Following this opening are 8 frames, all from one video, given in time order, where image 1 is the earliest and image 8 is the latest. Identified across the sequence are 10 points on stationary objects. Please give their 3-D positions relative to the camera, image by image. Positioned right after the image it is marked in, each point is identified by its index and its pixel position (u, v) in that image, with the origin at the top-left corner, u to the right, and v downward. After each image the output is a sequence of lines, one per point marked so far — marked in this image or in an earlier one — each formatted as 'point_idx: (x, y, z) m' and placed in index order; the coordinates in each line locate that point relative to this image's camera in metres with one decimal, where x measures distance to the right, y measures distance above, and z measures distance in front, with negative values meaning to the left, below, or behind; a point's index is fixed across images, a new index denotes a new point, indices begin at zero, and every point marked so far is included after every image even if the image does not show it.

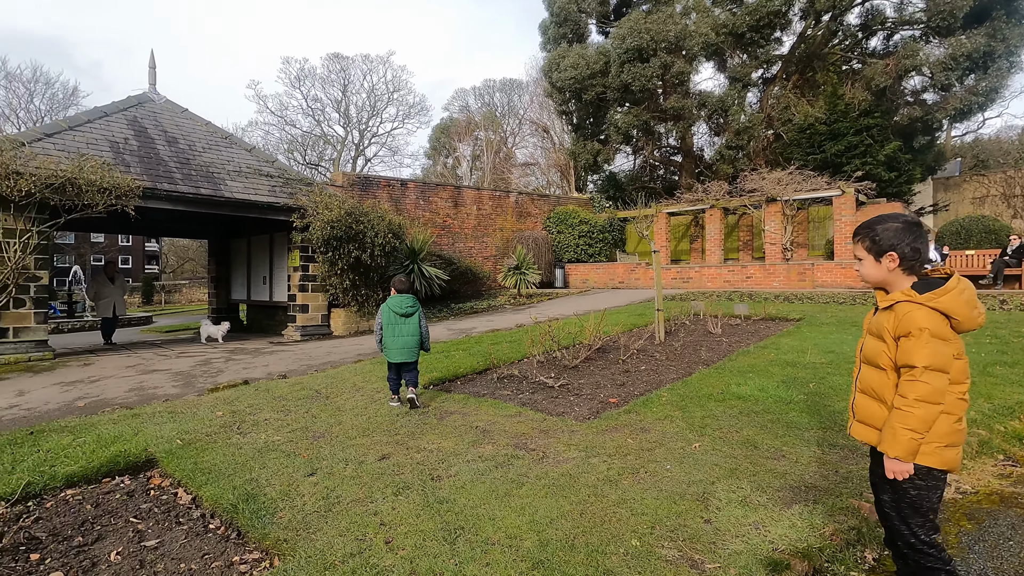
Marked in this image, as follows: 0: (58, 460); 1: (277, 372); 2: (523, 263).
0: (-2.9, -1.1, +3.5) m
1: (-2.9, -1.1, +6.7) m
2: (+0.3, +0.8, +17.5) m
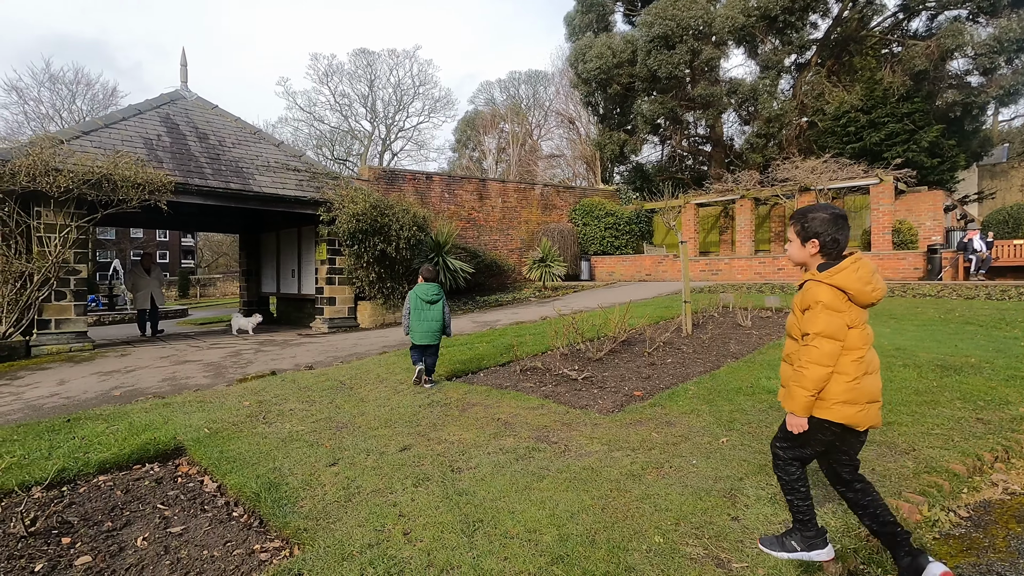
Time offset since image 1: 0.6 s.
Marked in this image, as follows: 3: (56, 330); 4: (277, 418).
0: (-2.8, -1.1, +3.6) m
1: (-2.6, -1.0, +6.8) m
2: (+1.2, +1.0, +17.4) m
3: (-6.7, -0.6, +7.9) m
4: (-1.8, -1.0, +4.1) m
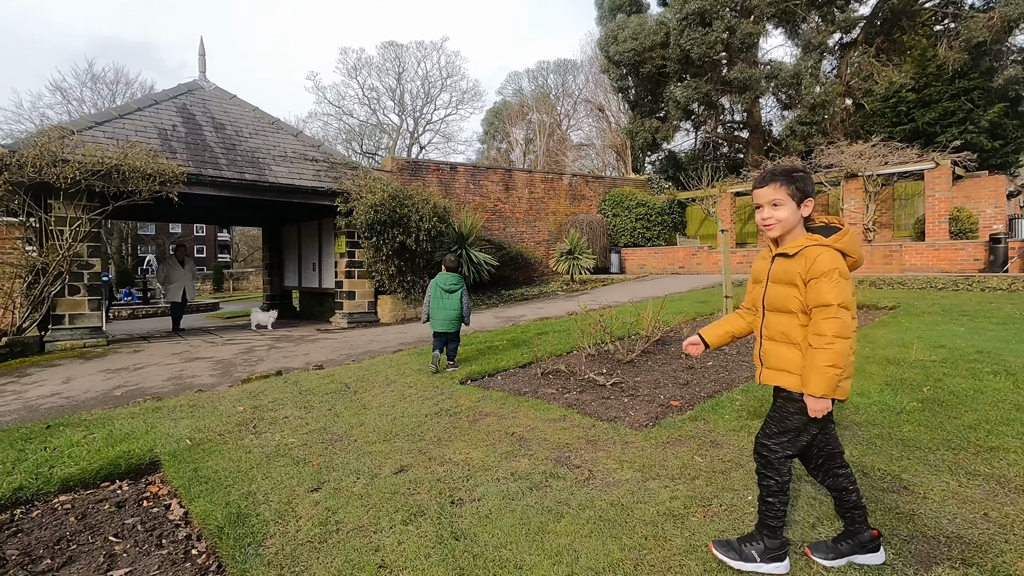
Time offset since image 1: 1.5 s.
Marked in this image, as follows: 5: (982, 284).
0: (-2.7, -1.0, +3.2) m
1: (-2.4, -0.9, +6.5) m
2: (+2.0, +1.3, +16.7) m
3: (-6.4, -0.5, +7.8) m
4: (-1.7, -1.0, +3.7) m
5: (+8.1, +0.1, +9.3) m
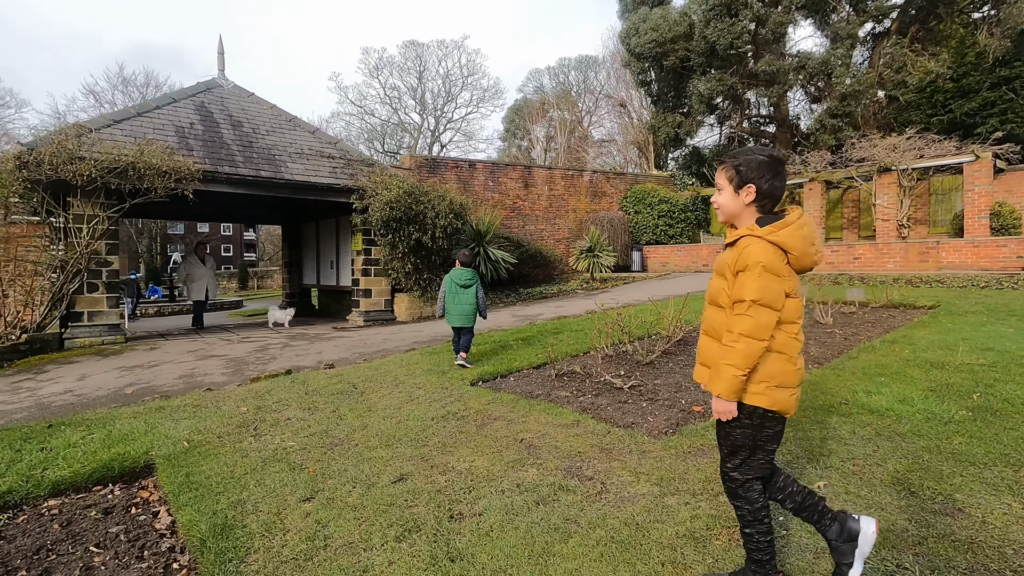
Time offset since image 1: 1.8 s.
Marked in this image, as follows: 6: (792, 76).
0: (-2.6, -1.0, +3.1) m
1: (-2.2, -0.9, +6.3) m
2: (+2.6, +1.3, +16.4) m
3: (-6.2, -0.5, +7.8) m
4: (-1.6, -0.9, +3.6) m
5: (+8.4, +0.1, +8.7) m
6: (+9.9, +7.5, +18.9) m
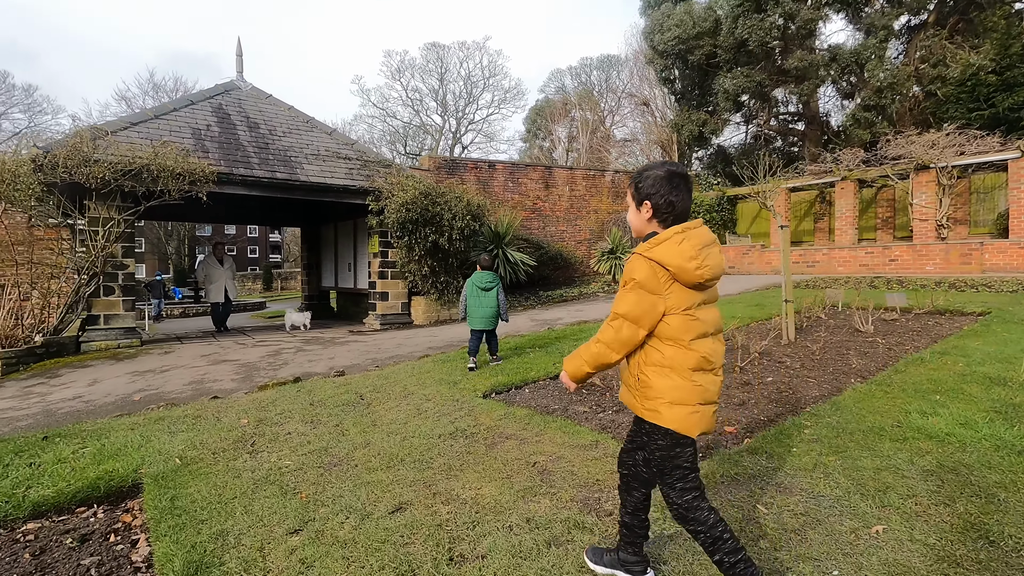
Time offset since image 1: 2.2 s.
0: (-2.6, -1.0, +2.9) m
1: (-2.0, -0.9, +6.2) m
2: (+3.2, +1.2, +16.0) m
3: (-5.9, -0.5, +7.8) m
4: (-1.5, -1.0, +3.4) m
5: (+8.7, 0.0, +8.1) m
6: (+10.6, +7.4, +18.2) m
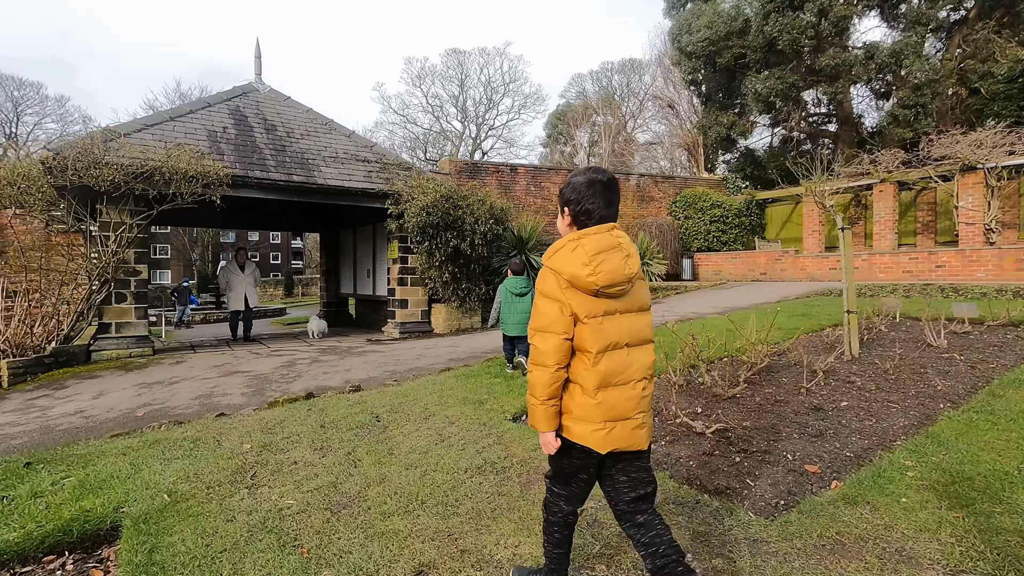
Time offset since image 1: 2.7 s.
0: (-2.4, -1.1, +2.5) m
1: (-1.7, -1.0, +5.7) m
2: (+3.8, +1.0, +15.5) m
3: (-5.6, -0.6, +7.5) m
4: (-1.3, -1.0, +3.0) m
5: (+9.1, -0.1, +7.4) m
6: (+11.3, +7.1, +17.5) m
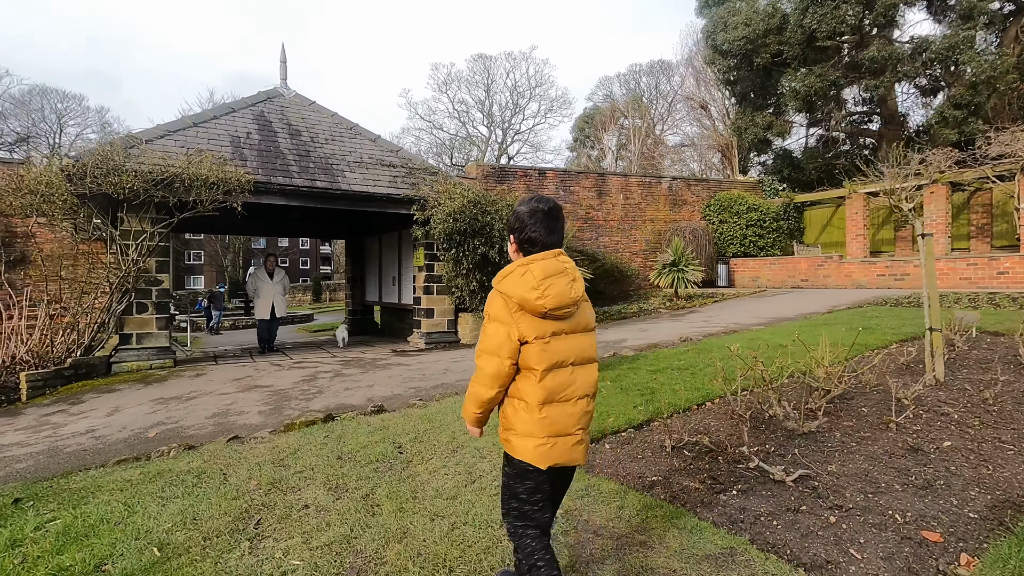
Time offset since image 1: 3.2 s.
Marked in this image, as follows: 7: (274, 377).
0: (-2.2, -1.2, +2.2) m
1: (-1.4, -1.1, +5.4) m
2: (+4.6, +0.8, +14.8) m
3: (-5.1, -0.8, +7.3) m
4: (-1.1, -1.1, +2.6) m
5: (+9.5, -0.2, +6.5) m
6: (+12.2, +6.9, +16.5) m
7: (-3.0, -1.1, +6.9) m
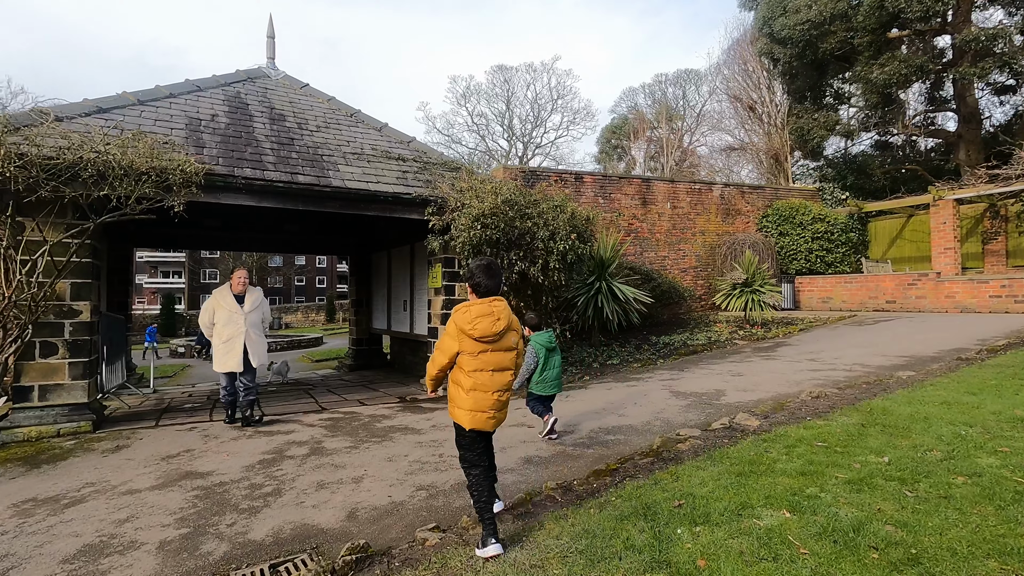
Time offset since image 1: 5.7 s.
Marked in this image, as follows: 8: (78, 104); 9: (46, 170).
0: (-1.8, -1.3, 0.0) m
1: (-0.9, -1.4, +3.1) m
2: (+5.4, +0.3, +12.4) m
3: (-4.6, -1.1, +5.2) m
4: (-0.7, -1.3, +0.3) m
5: (+10.0, -0.5, +3.9) m
6: (+13.0, +6.3, +14.1) m
7: (-2.5, -1.4, +4.7) m
8: (-4.5, +1.9, +5.6) m
9: (-4.0, +1.0, +4.7) m
